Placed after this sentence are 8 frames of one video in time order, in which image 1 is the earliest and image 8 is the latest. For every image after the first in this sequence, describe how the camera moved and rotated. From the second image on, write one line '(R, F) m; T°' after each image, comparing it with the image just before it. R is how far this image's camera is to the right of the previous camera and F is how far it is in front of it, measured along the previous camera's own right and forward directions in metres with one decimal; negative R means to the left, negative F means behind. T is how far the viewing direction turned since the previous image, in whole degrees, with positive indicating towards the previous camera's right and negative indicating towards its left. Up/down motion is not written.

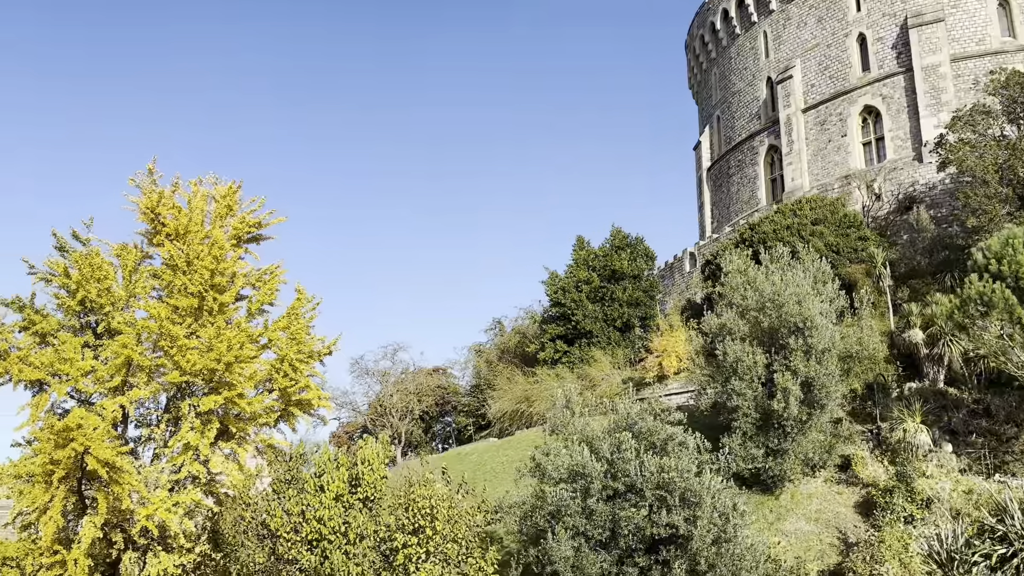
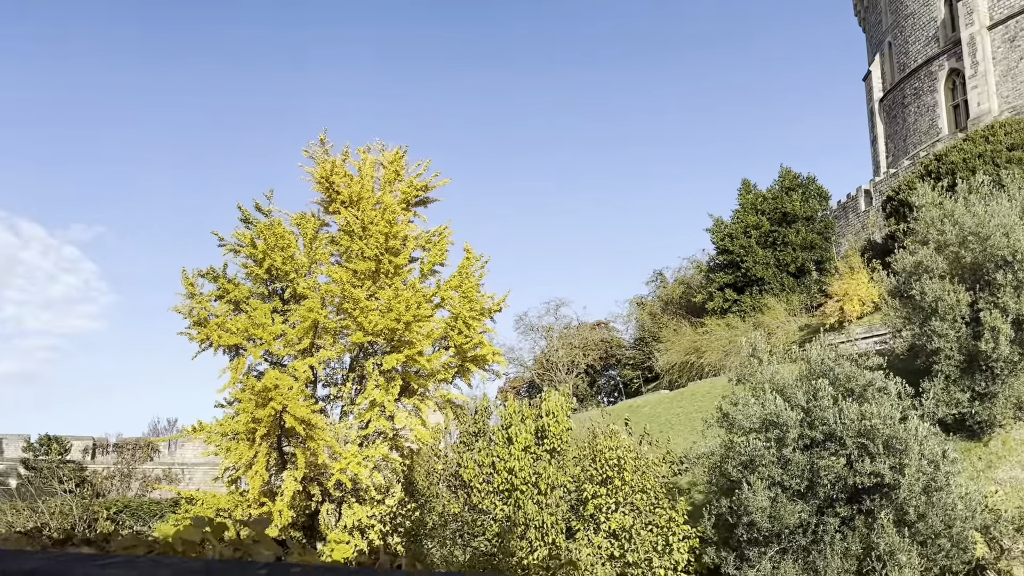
(-0.4, +0.1) m; -10°
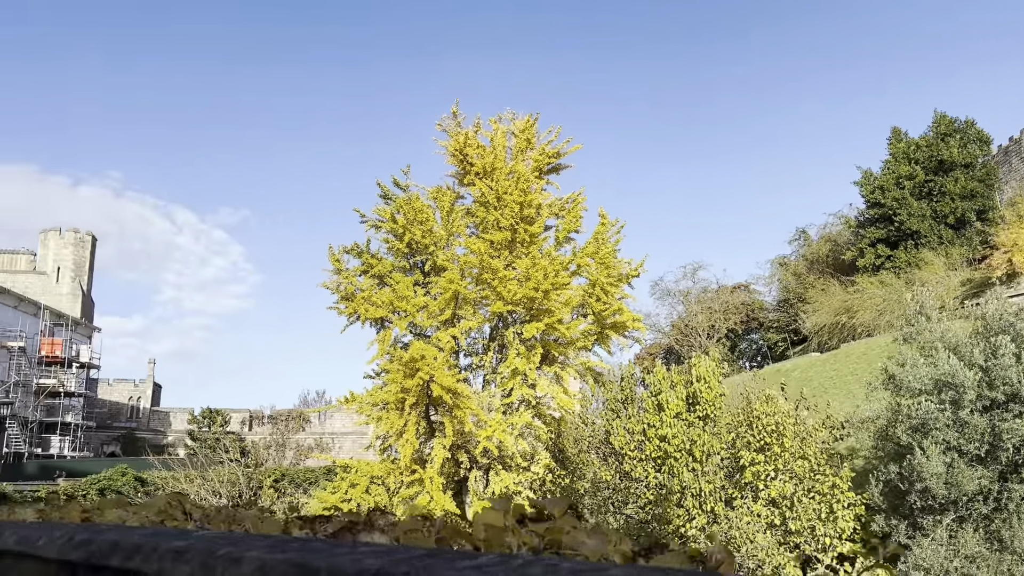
(-0.2, +0.2) m; -8°
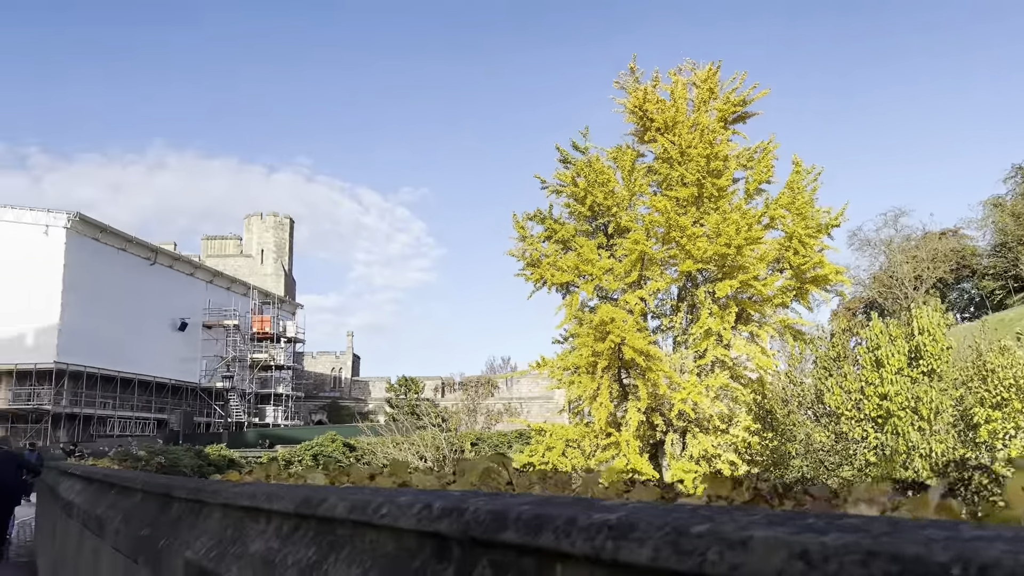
(-0.3, +0.2) m; -11°
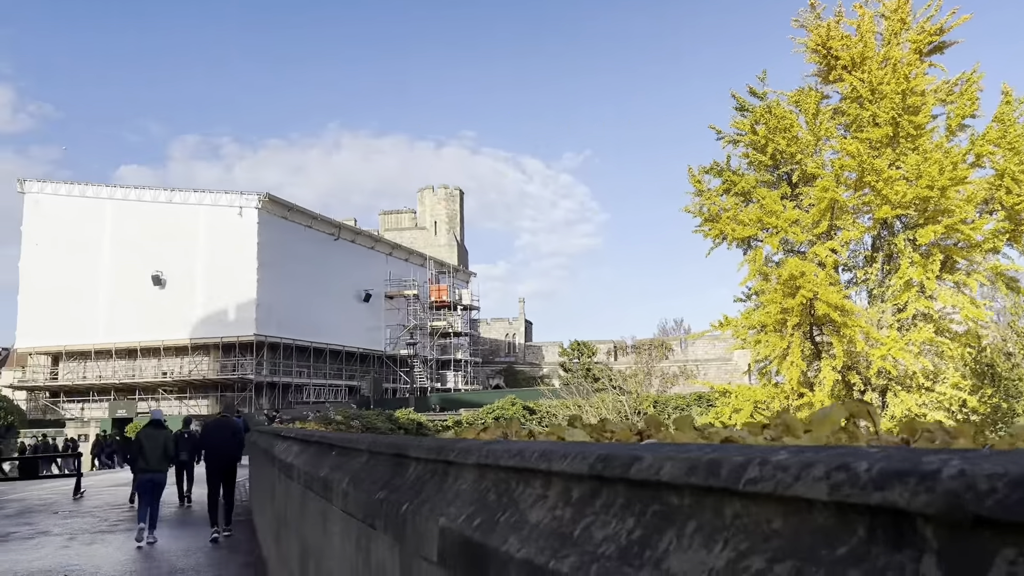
(-0.2, +0.3) m; -11°
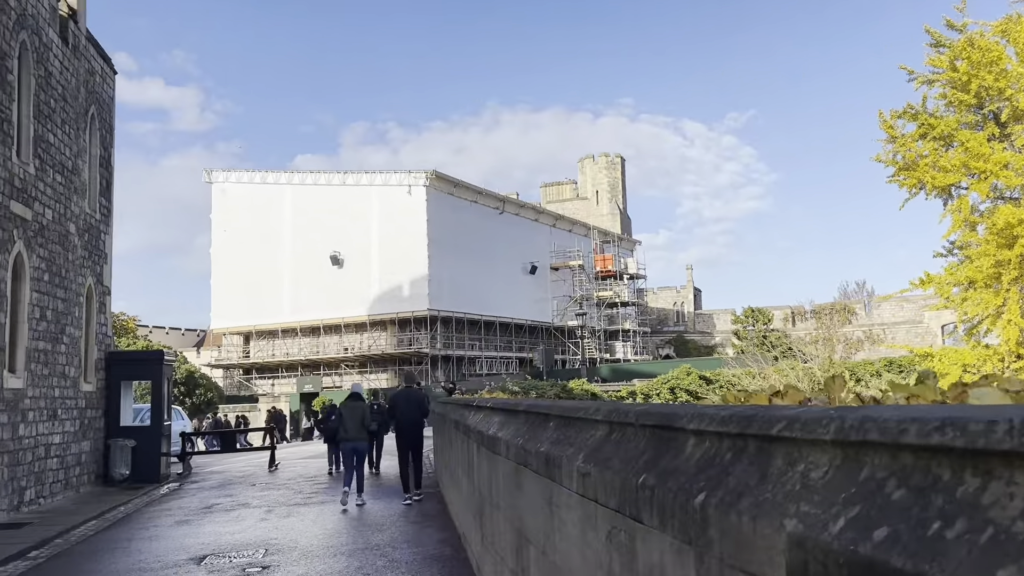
(-0.2, +0.5) m; -10°
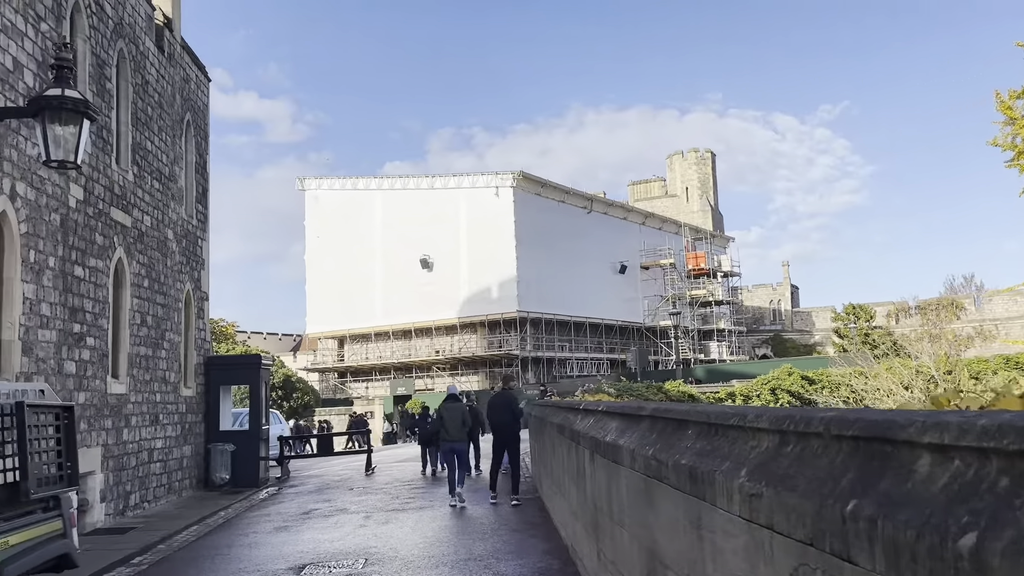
(-0.1, +0.3) m; -6°
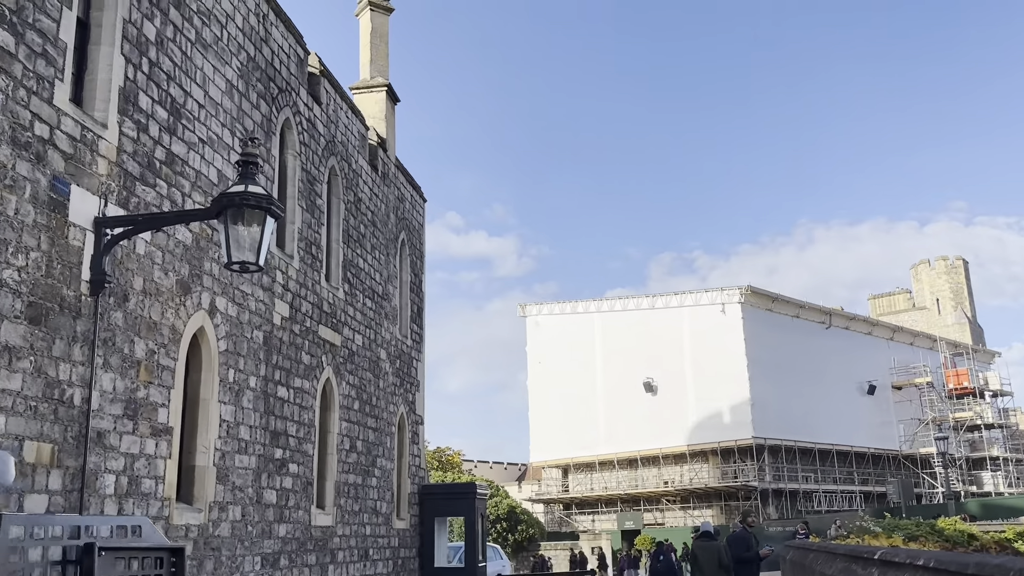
(-0.1, +1.1) m; -14°
